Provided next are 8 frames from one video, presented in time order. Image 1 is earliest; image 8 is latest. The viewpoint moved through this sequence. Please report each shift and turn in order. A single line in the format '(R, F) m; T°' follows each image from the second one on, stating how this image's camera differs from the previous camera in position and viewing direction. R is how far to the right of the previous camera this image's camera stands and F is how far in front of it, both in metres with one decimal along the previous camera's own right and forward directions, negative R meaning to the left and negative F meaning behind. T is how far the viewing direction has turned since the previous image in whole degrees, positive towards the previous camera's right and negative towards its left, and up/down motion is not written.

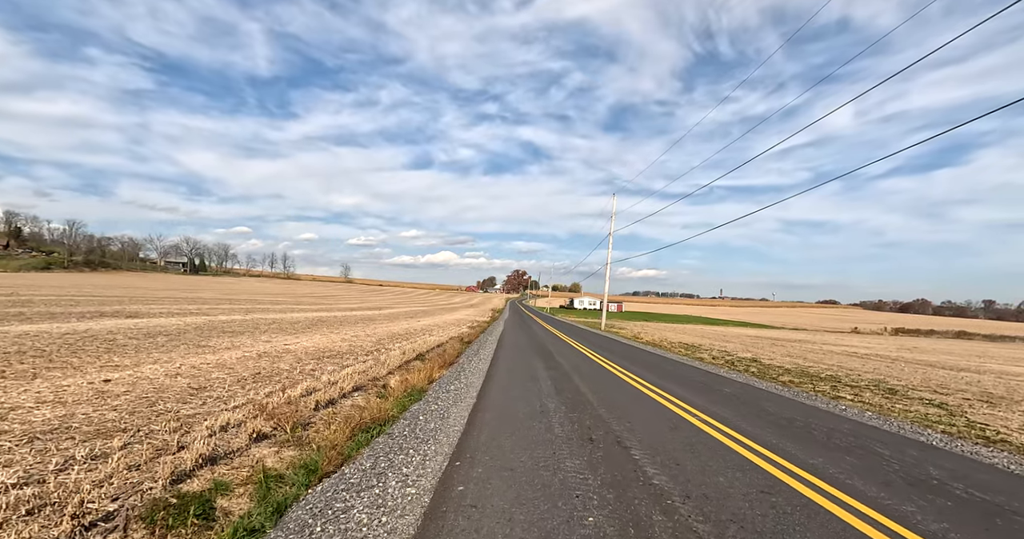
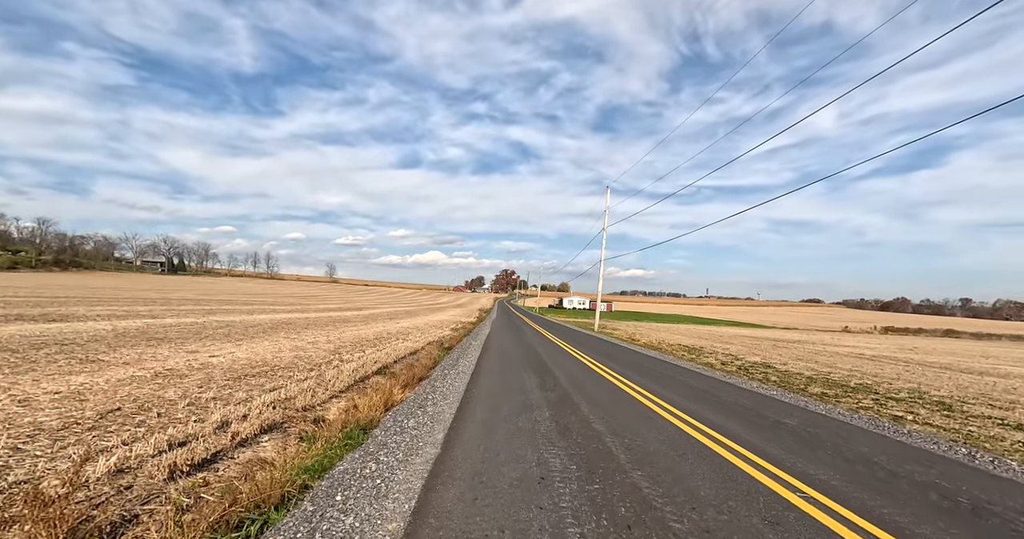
(+0.1, +2.8) m; +1°
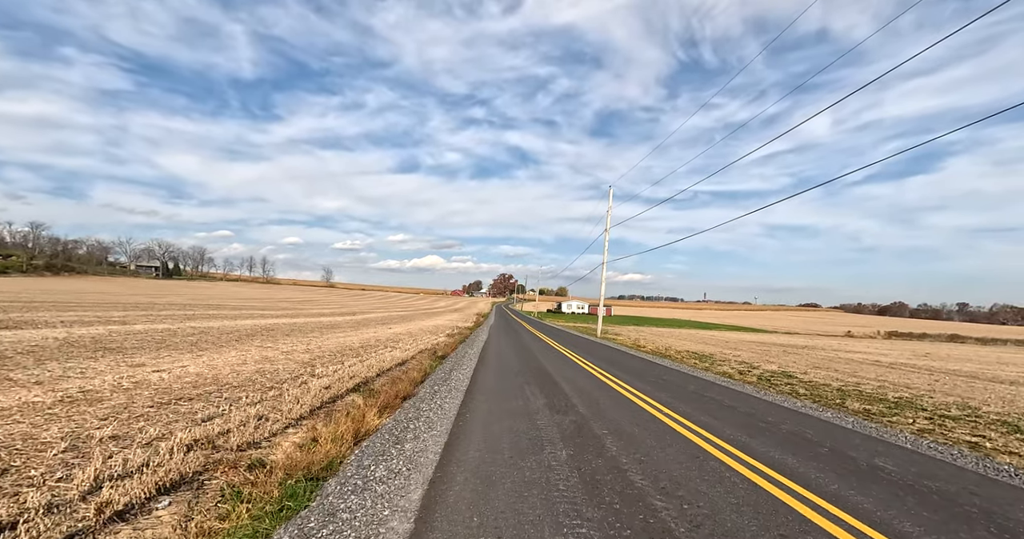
(-0.1, +1.8) m; 0°
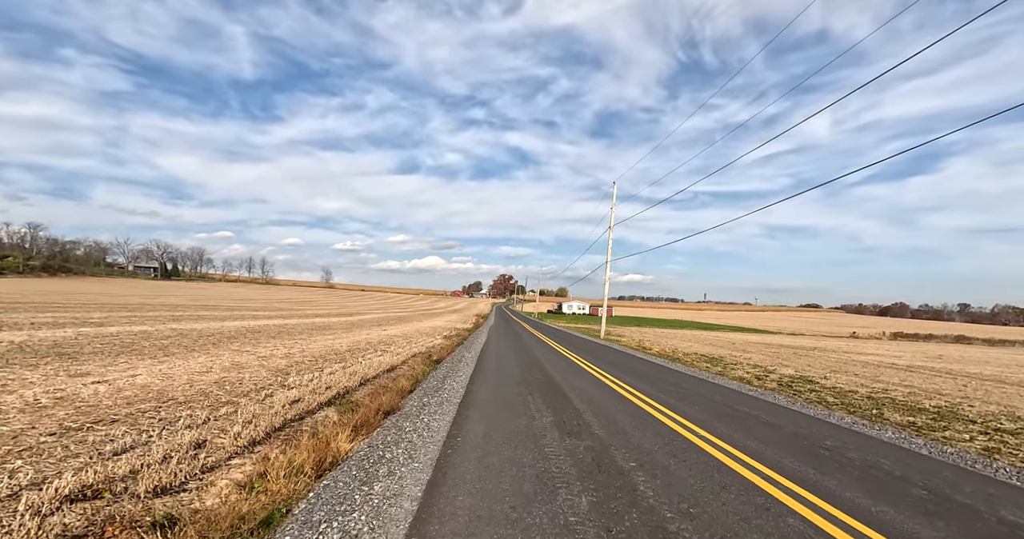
(0.0, +1.4) m; 0°
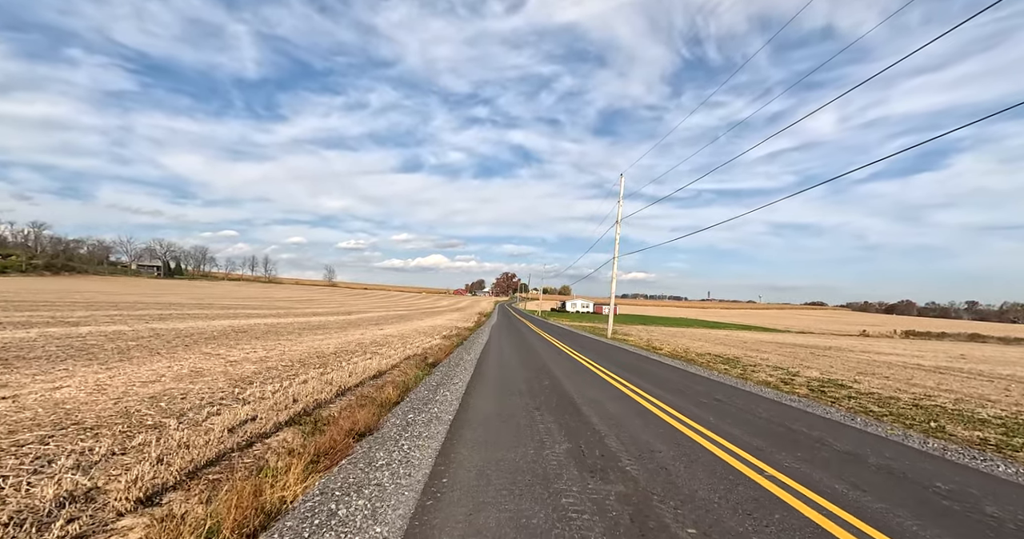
(0.0, +1.6) m; 0°
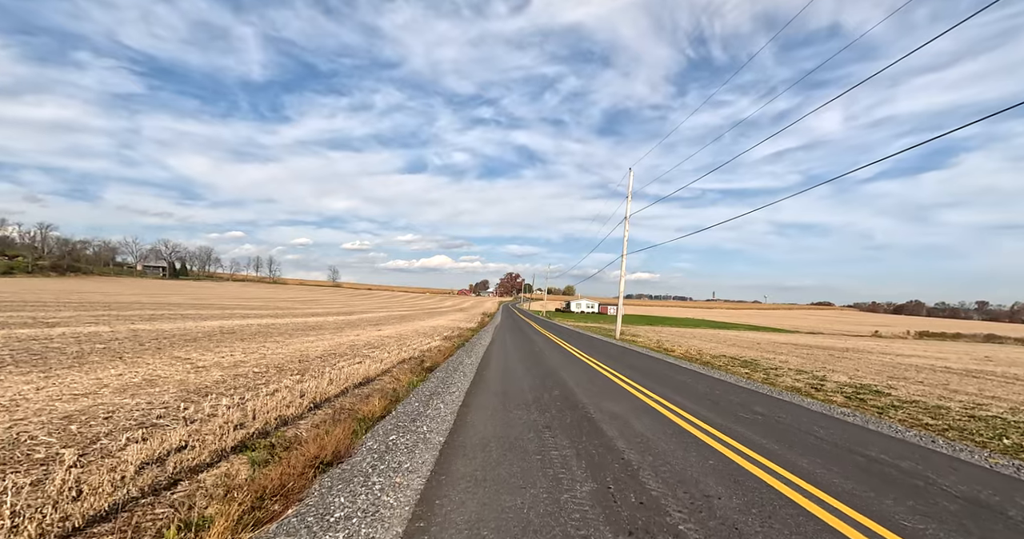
(0.0, +1.5) m; -1°
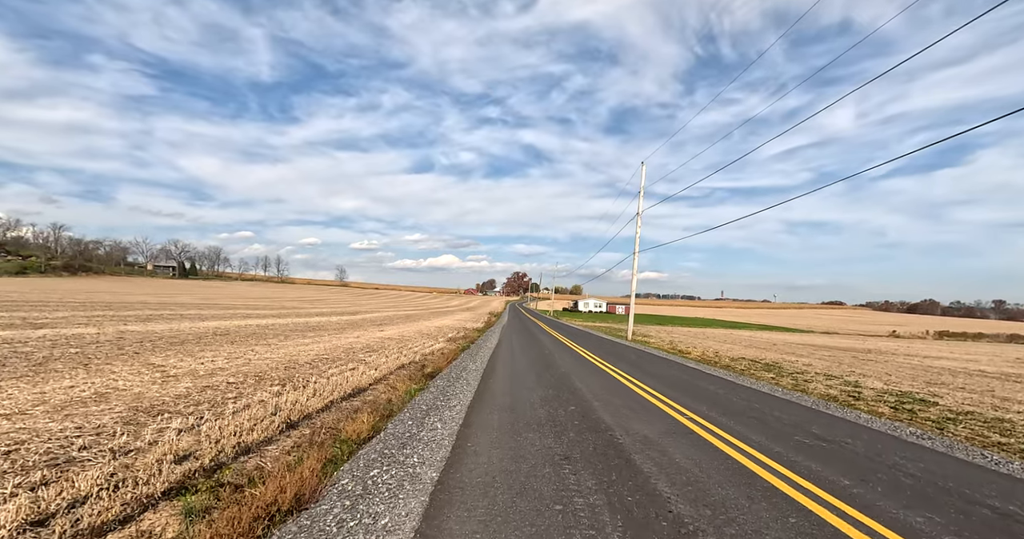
(0.0, +1.3) m; -1°
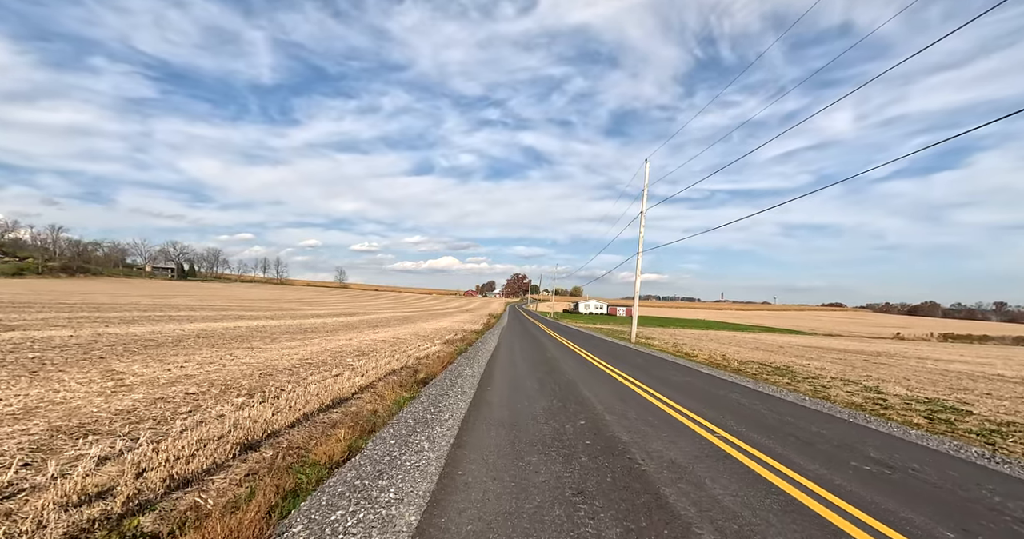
(0.0, +1.1) m; 0°
